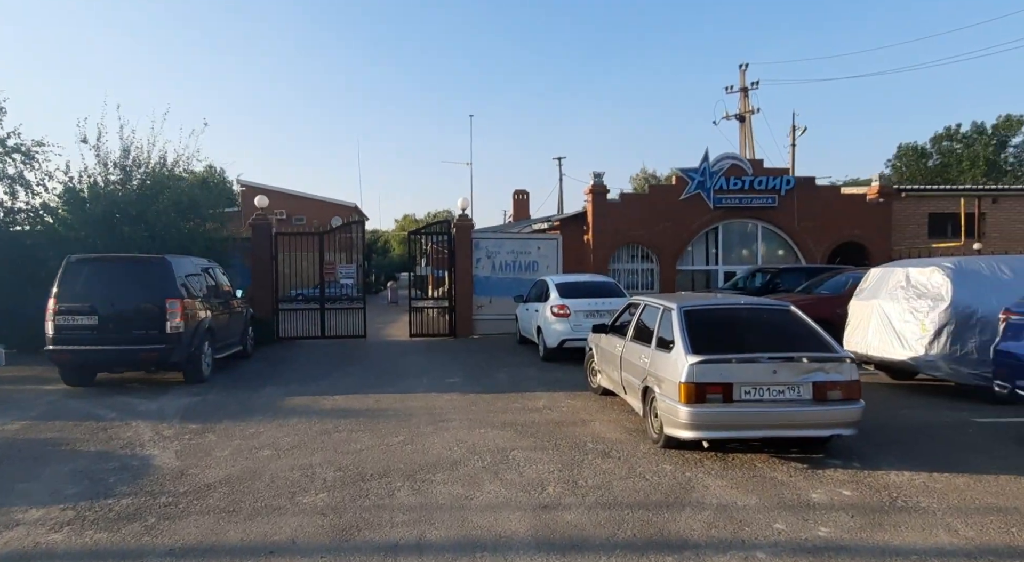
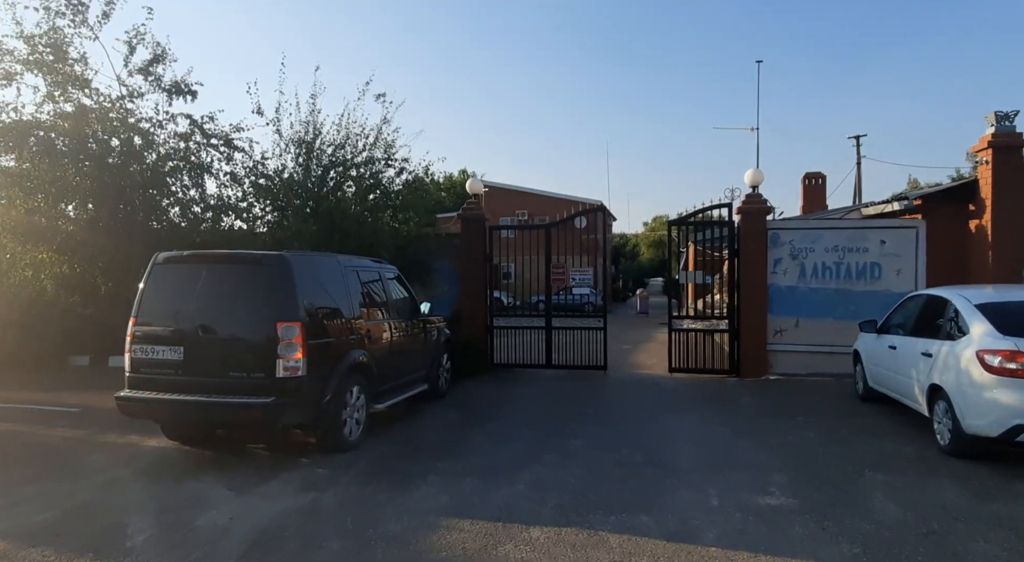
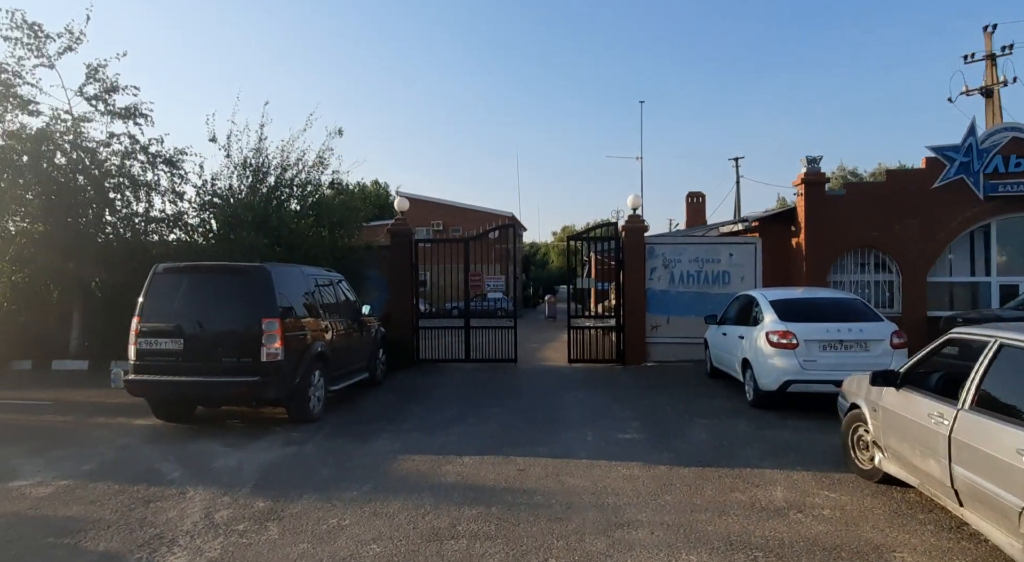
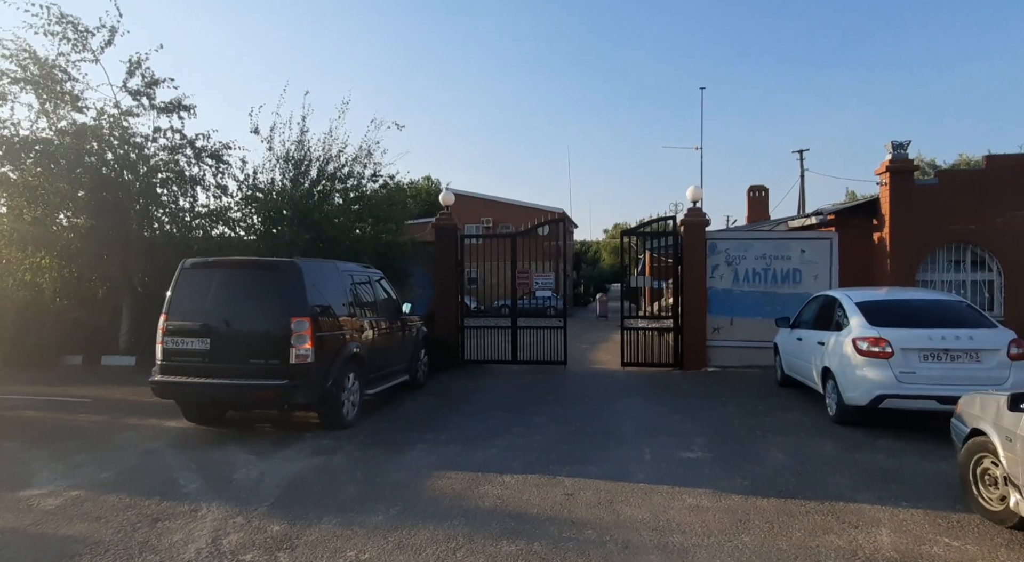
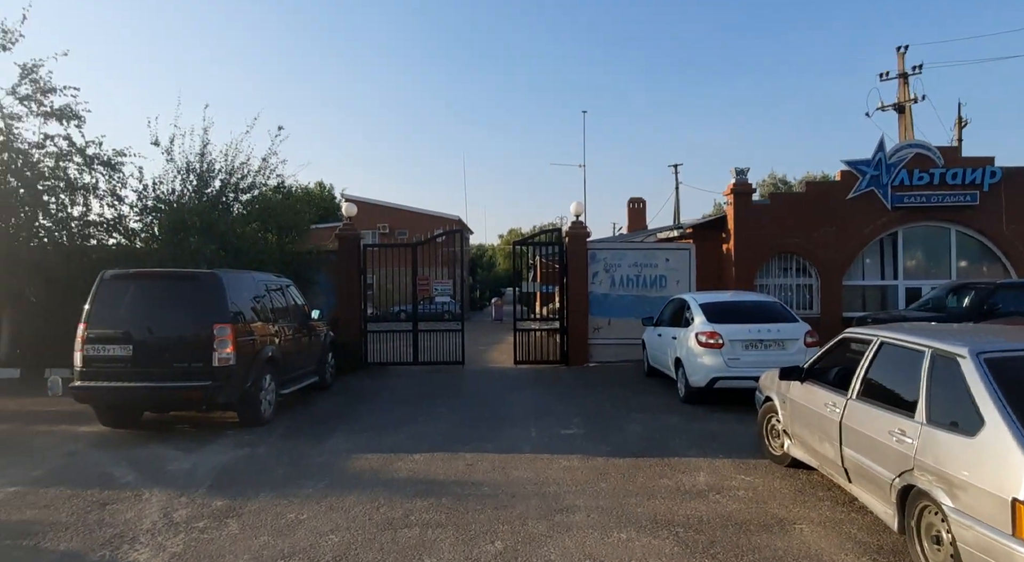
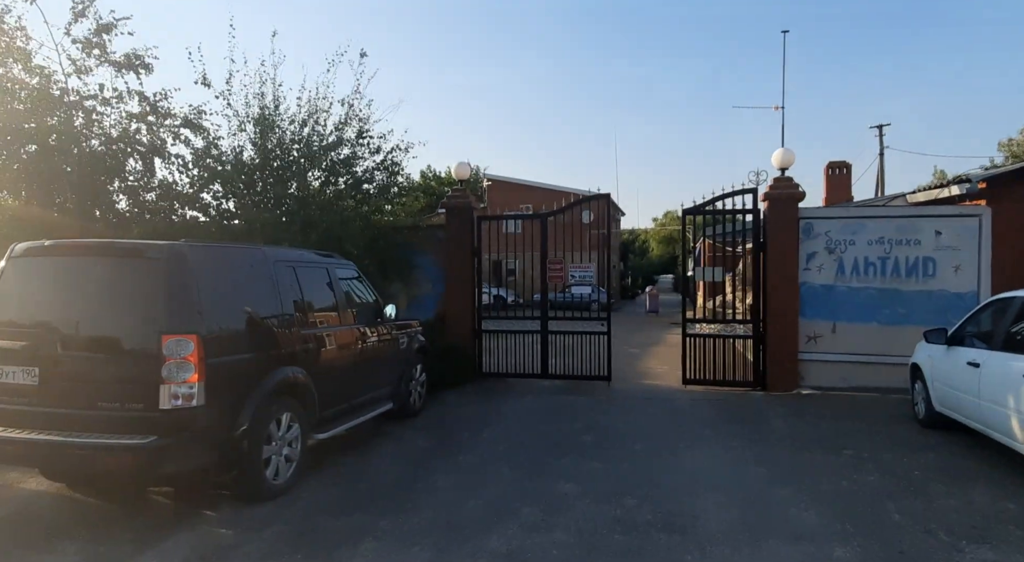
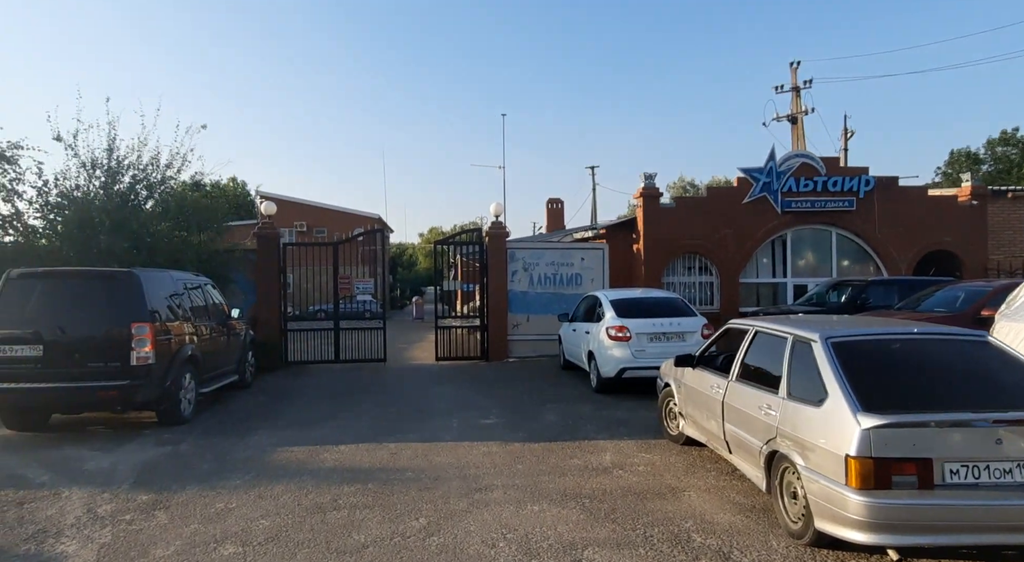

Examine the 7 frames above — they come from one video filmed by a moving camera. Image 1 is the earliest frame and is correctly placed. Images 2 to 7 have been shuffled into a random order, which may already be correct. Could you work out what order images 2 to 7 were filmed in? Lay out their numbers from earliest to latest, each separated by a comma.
7, 5, 3, 4, 2, 6
